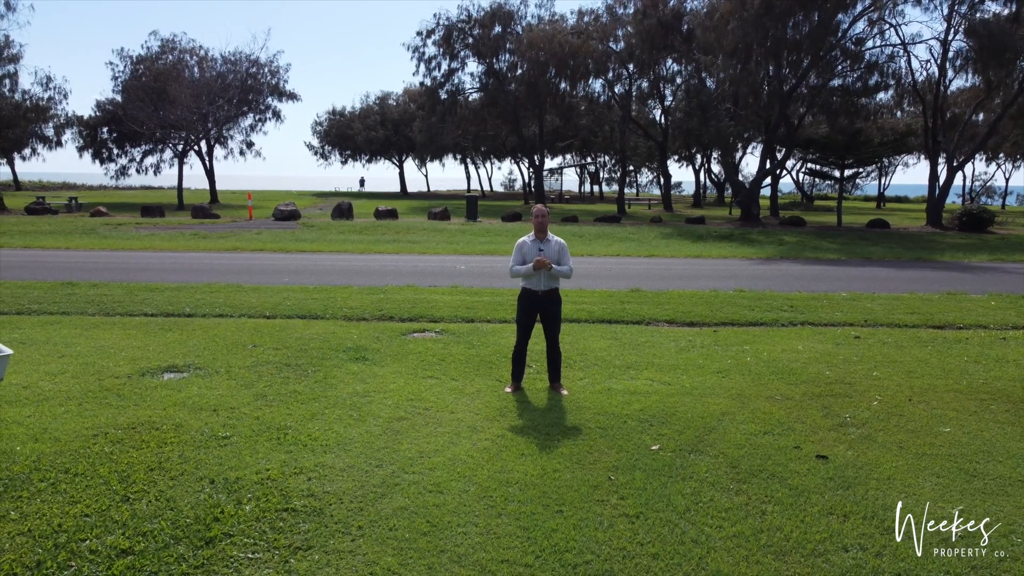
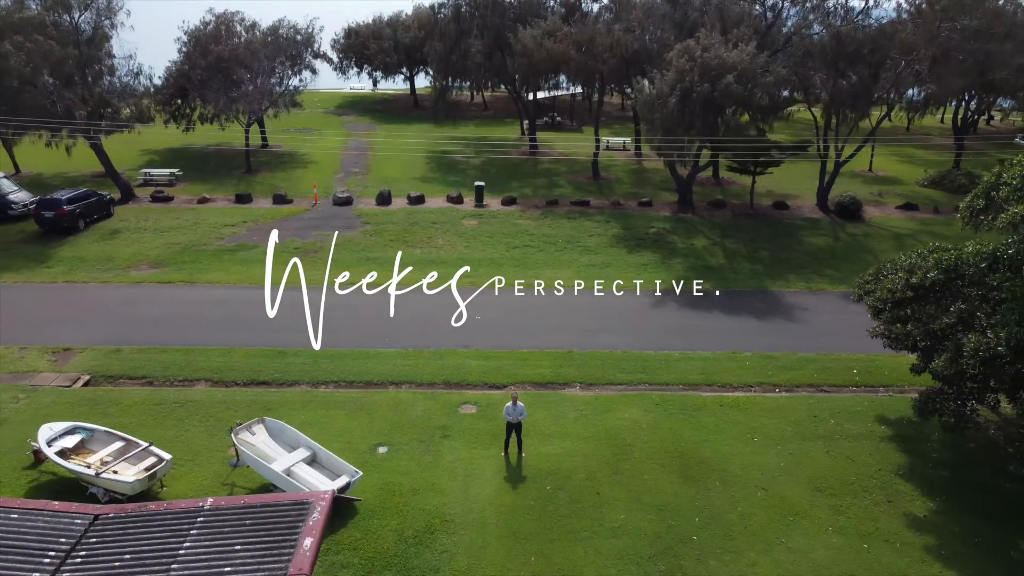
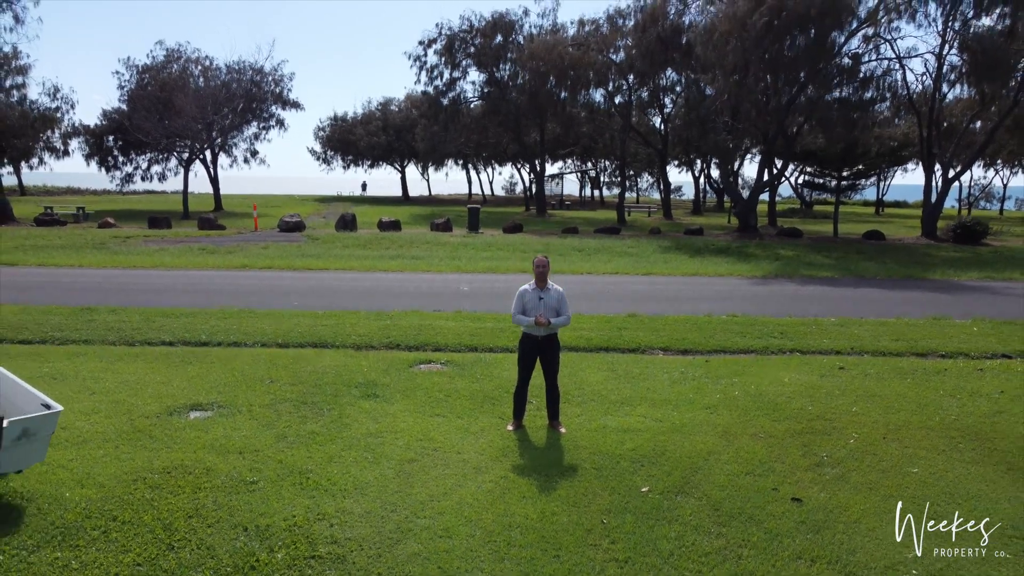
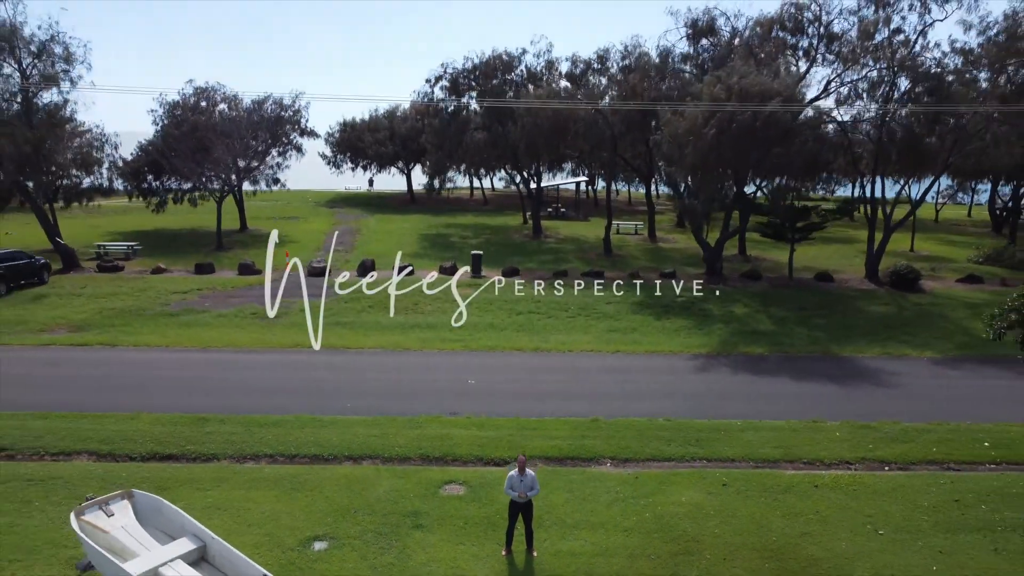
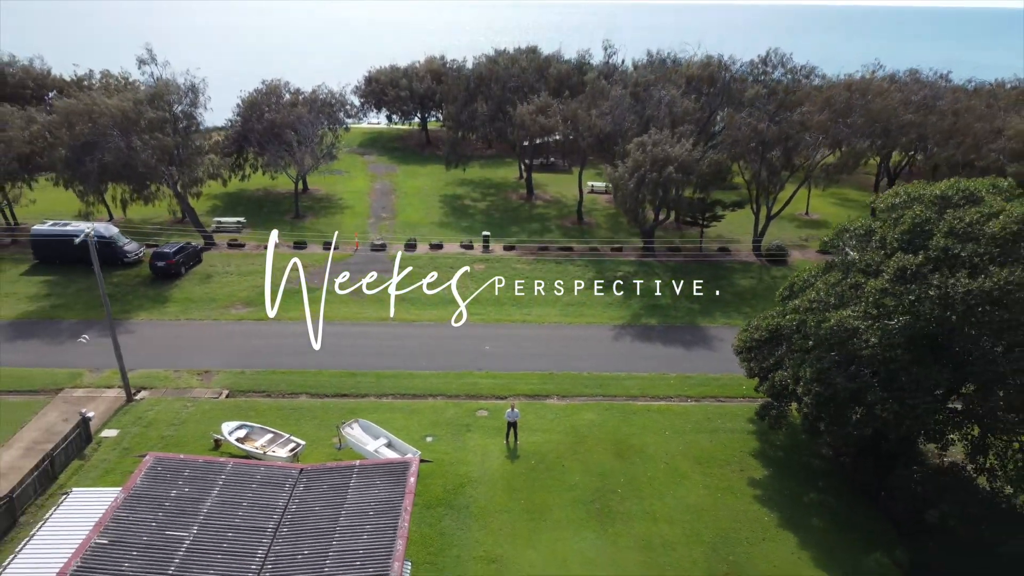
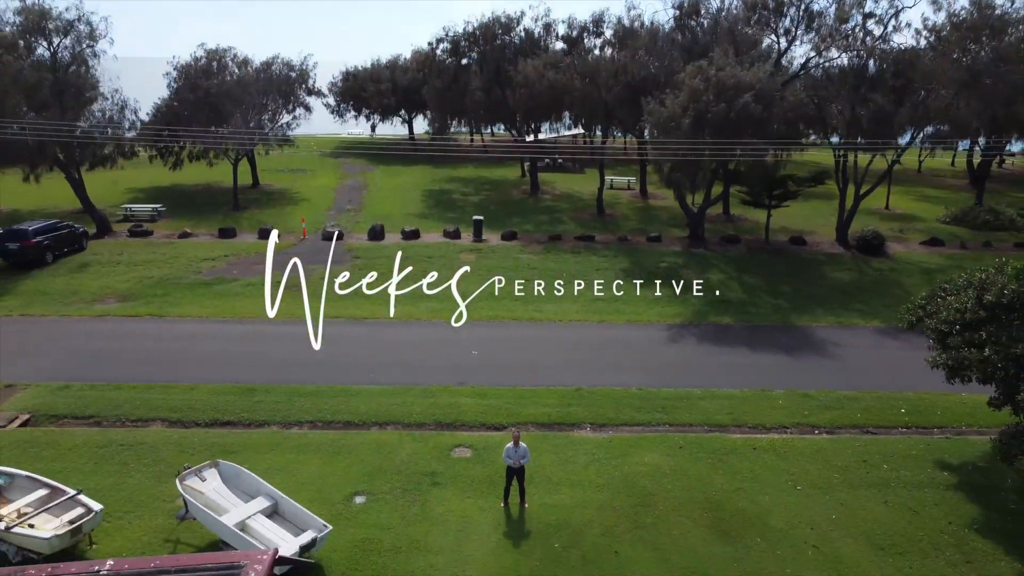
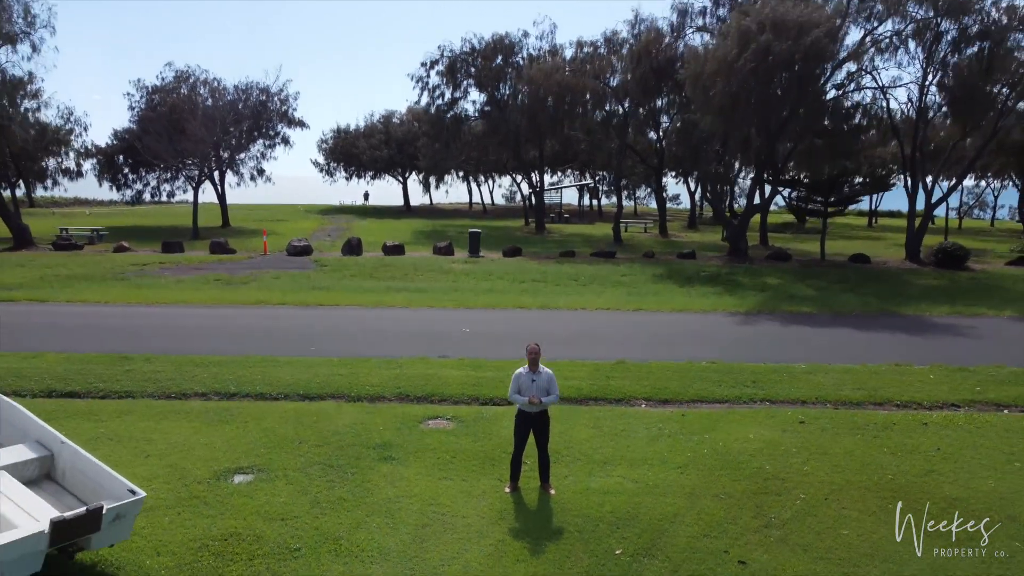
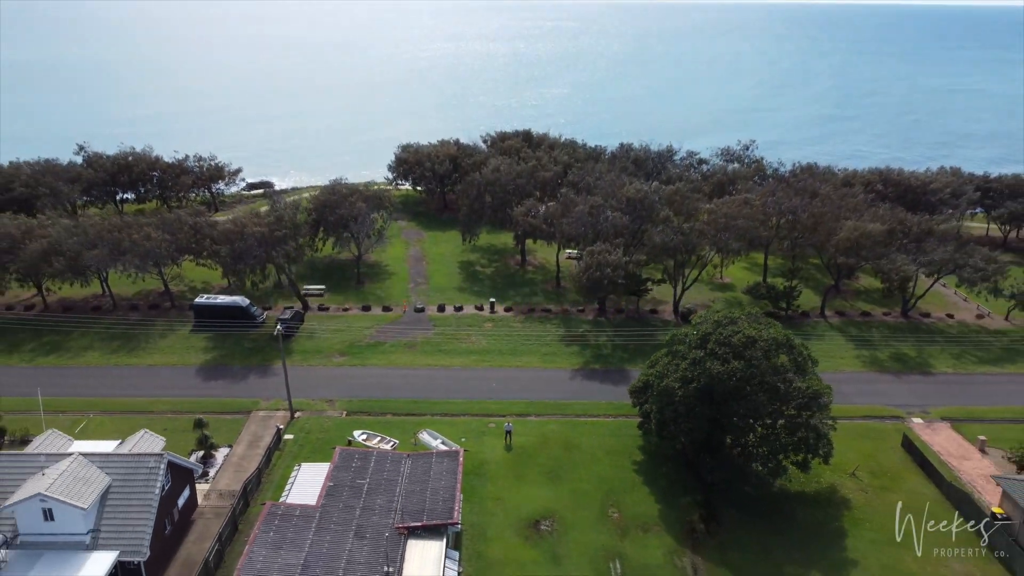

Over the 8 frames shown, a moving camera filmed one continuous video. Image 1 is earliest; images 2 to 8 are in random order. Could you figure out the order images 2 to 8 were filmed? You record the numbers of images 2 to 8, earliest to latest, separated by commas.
3, 7, 4, 6, 2, 5, 8
